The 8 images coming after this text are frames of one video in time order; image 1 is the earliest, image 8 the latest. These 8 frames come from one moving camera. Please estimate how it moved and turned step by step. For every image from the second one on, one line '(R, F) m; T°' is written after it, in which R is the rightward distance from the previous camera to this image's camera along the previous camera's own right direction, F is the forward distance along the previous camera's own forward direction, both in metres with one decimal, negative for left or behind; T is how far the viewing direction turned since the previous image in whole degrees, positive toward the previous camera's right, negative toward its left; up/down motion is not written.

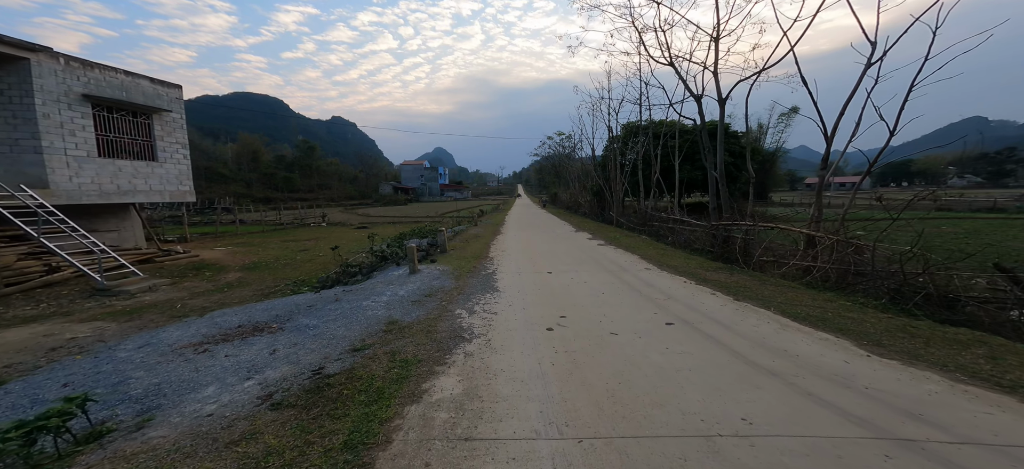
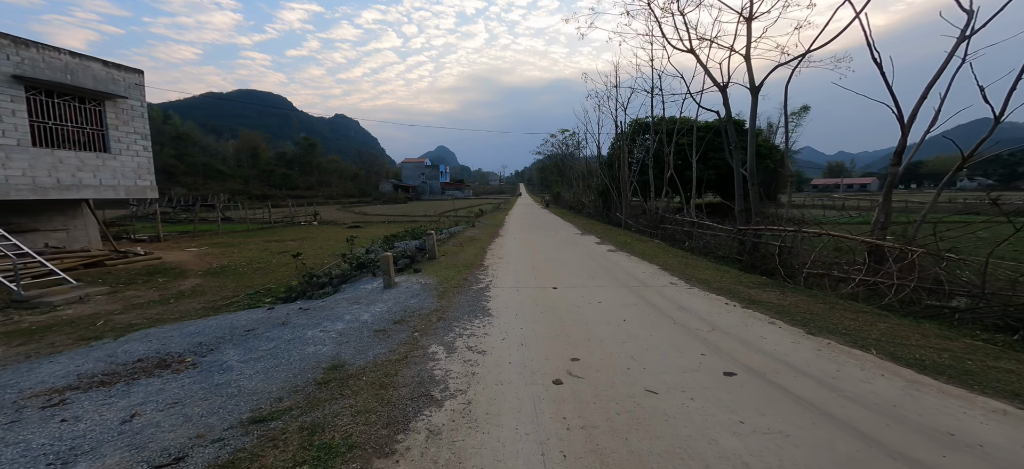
(+0.1, +1.5) m; 0°
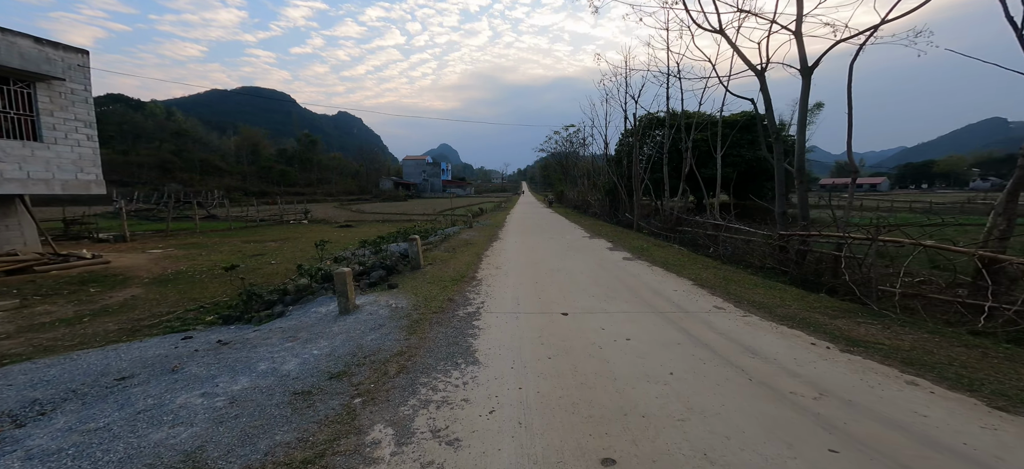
(+0.1, +1.7) m; 0°
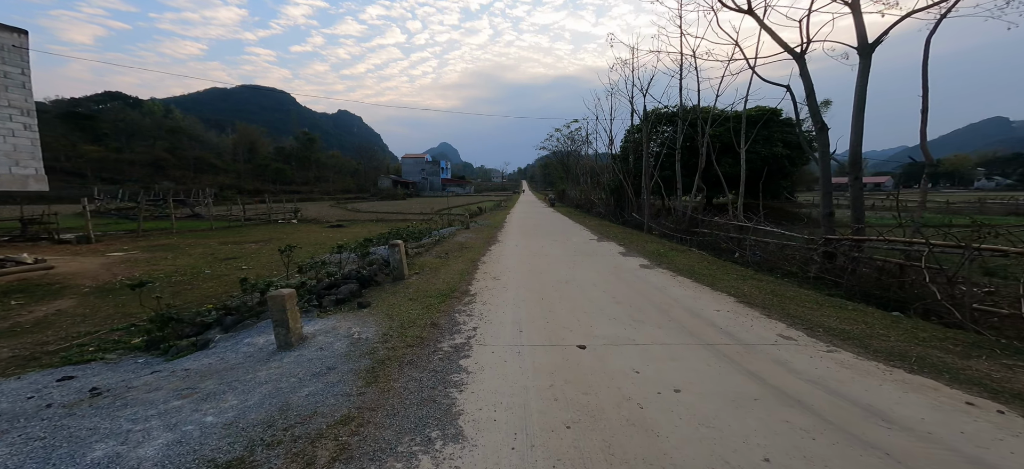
(0.0, +1.3) m; 0°
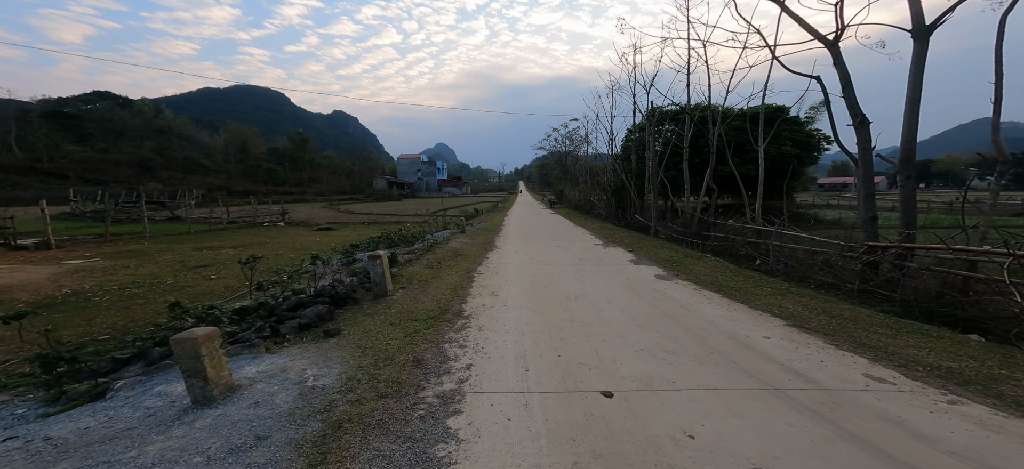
(-0.1, +1.0) m; +1°
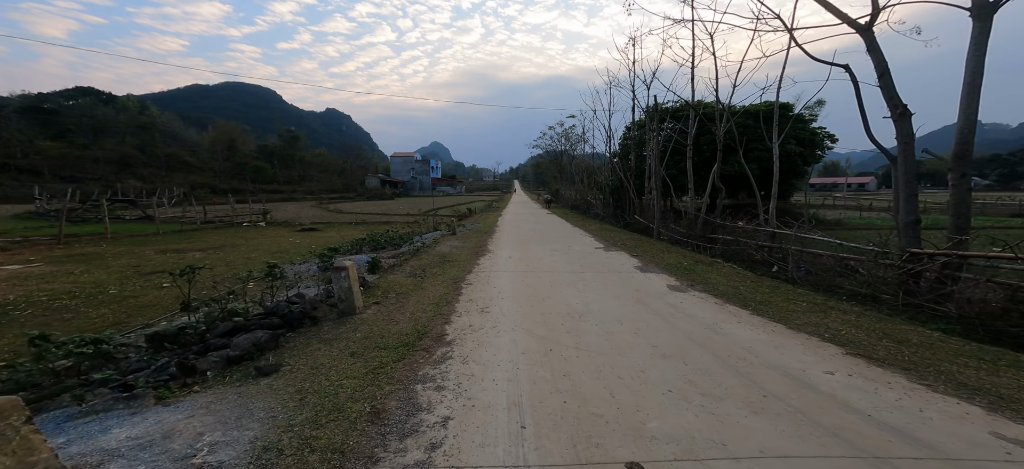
(0.0, +1.0) m; +1°
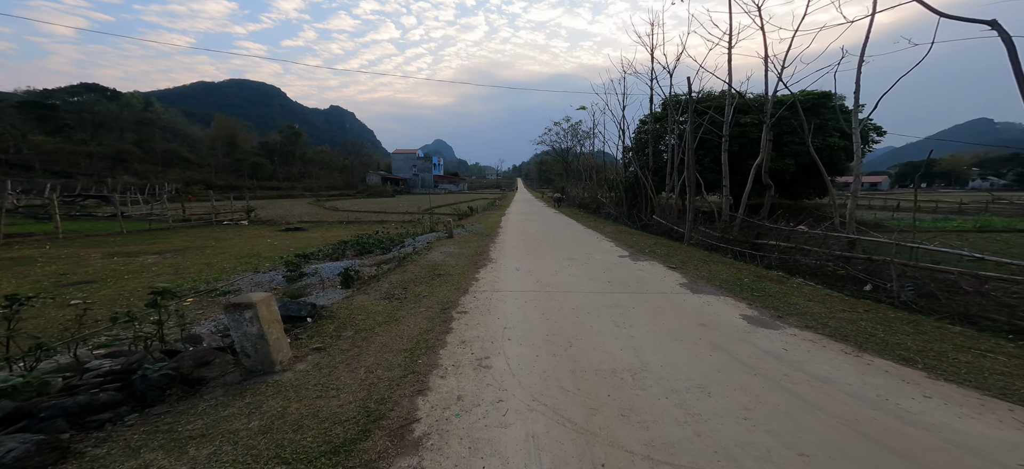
(-0.1, +1.9) m; -1°
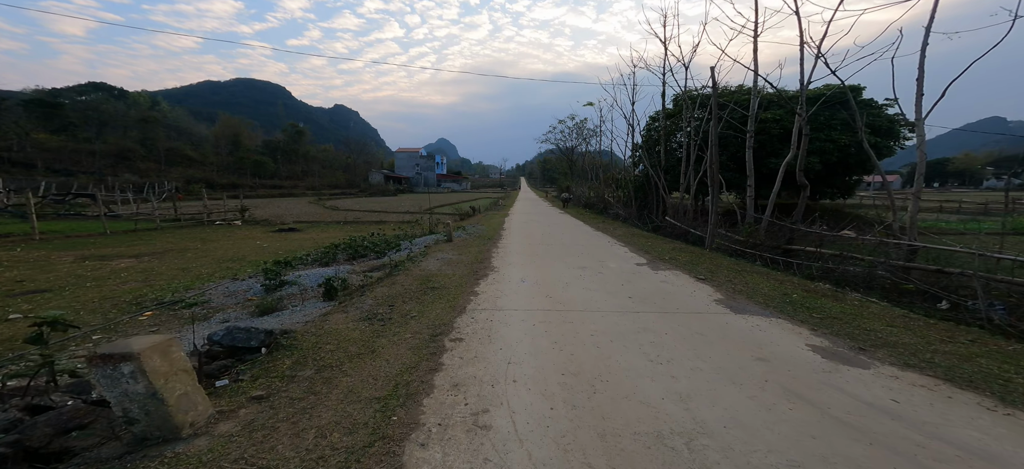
(0.0, +0.9) m; -1°
